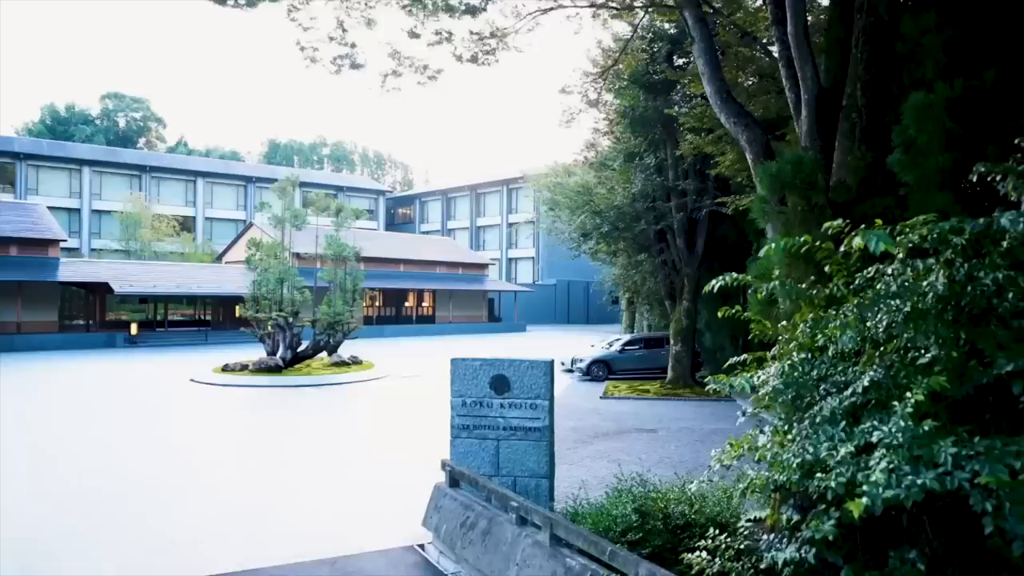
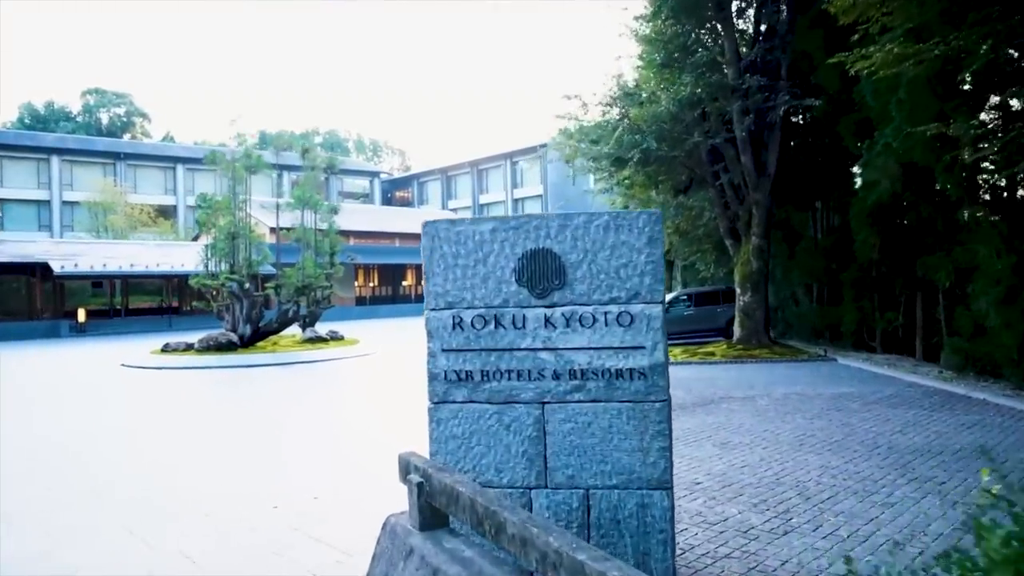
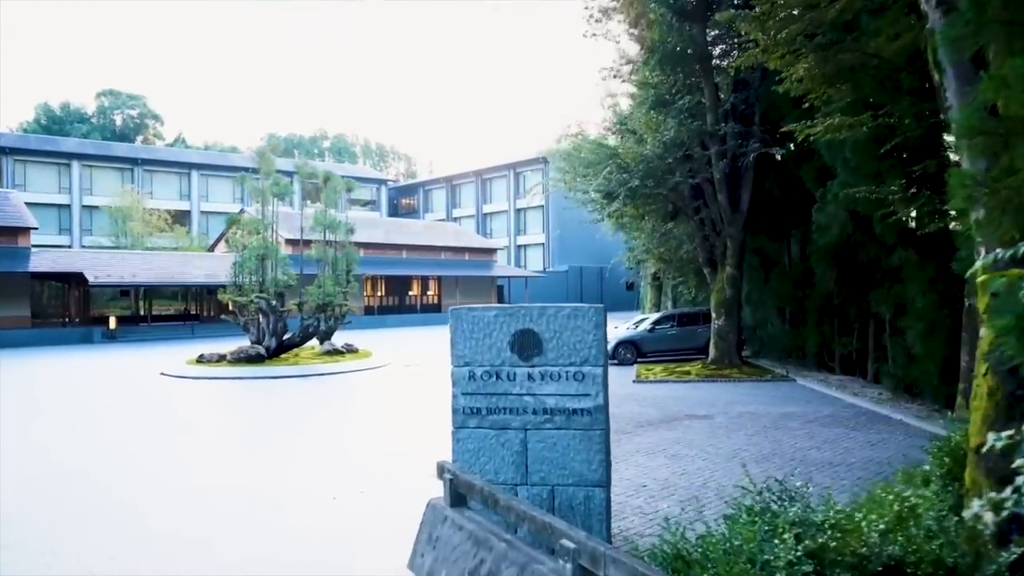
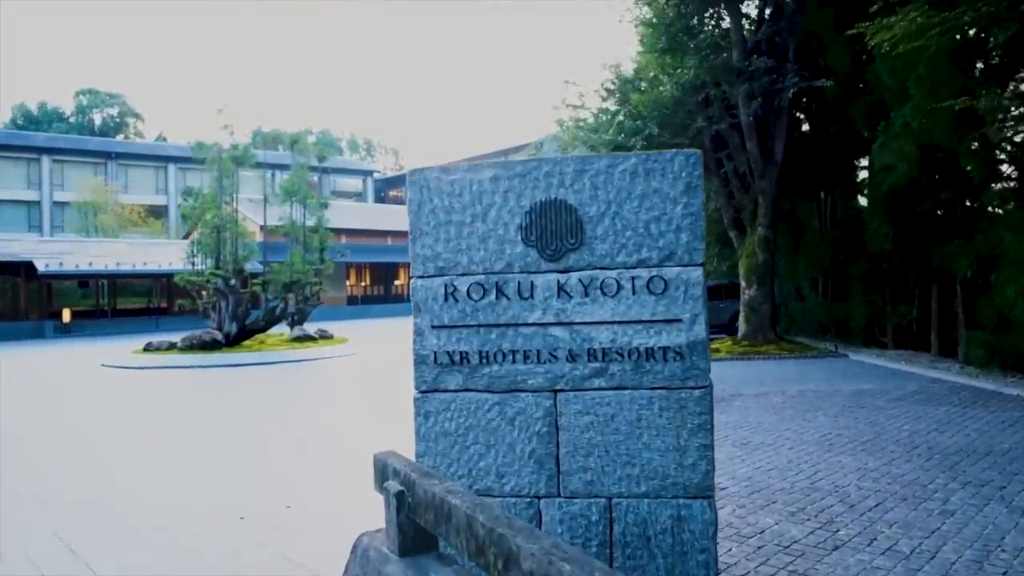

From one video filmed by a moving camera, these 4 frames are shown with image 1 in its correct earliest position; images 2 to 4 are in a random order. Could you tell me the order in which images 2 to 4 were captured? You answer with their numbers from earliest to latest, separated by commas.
3, 2, 4
